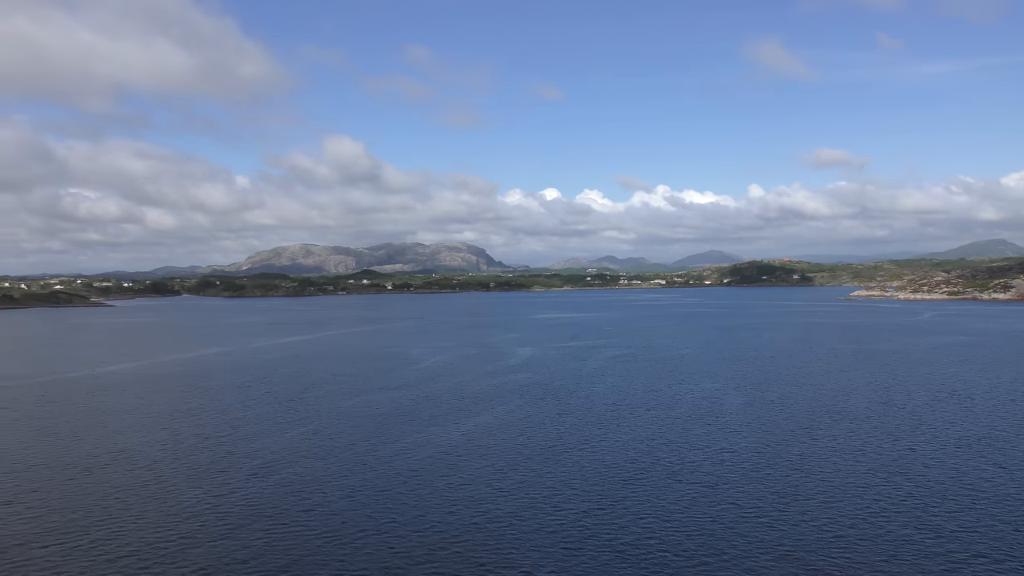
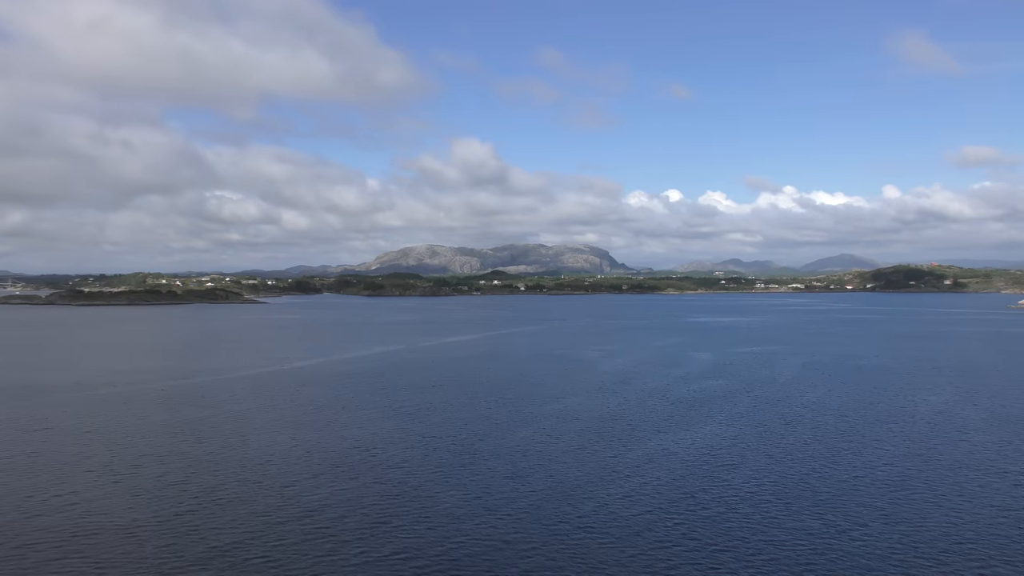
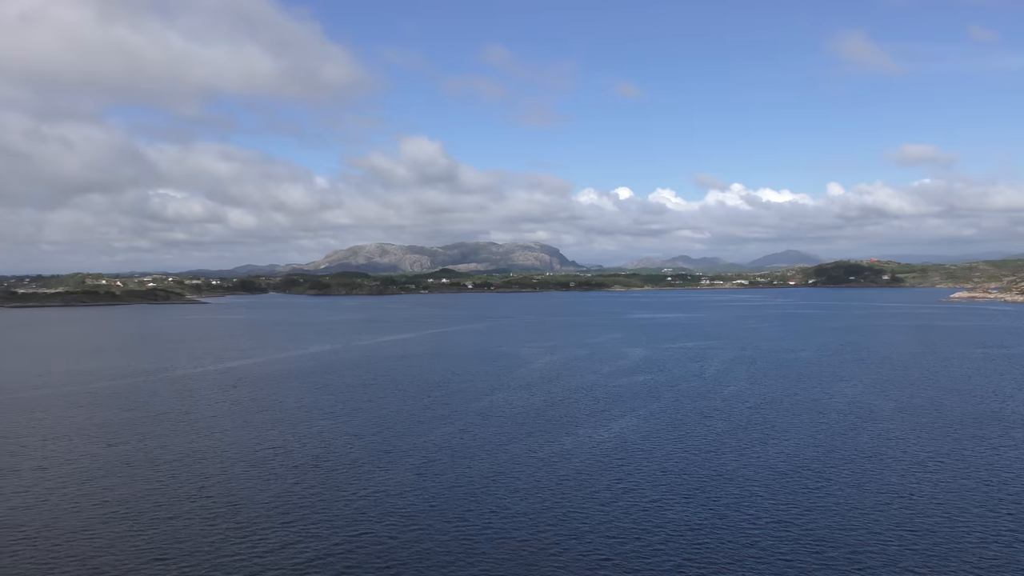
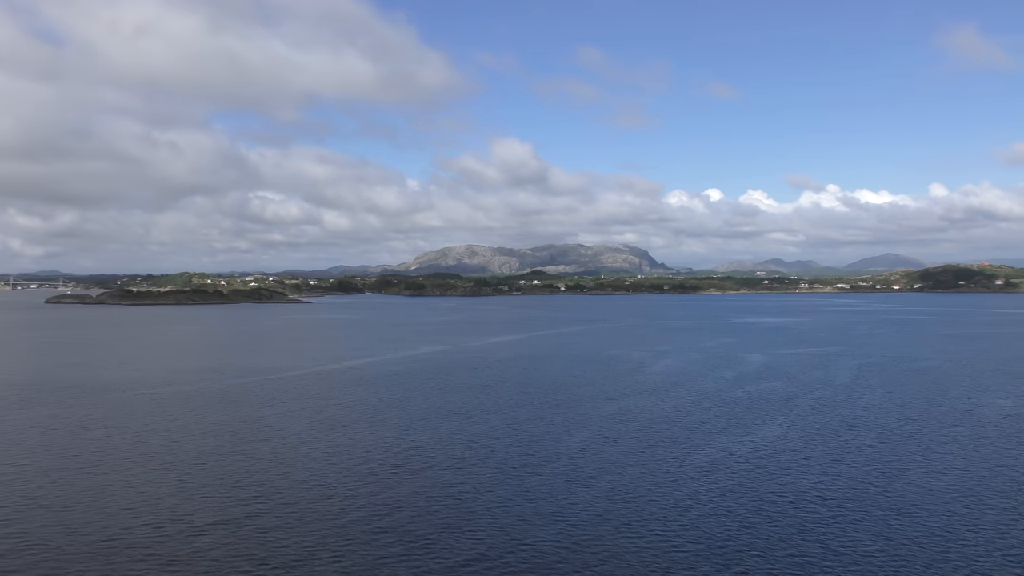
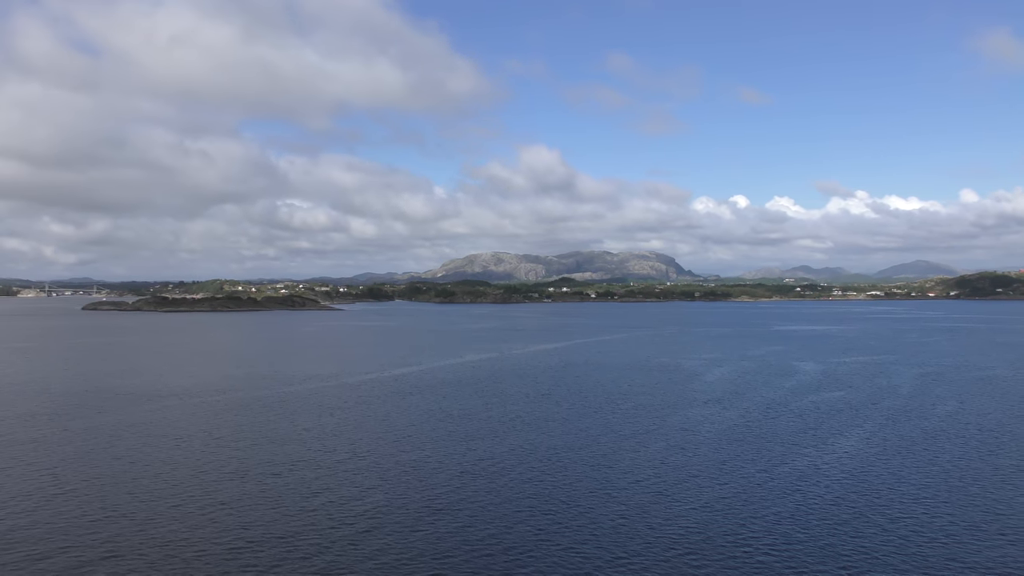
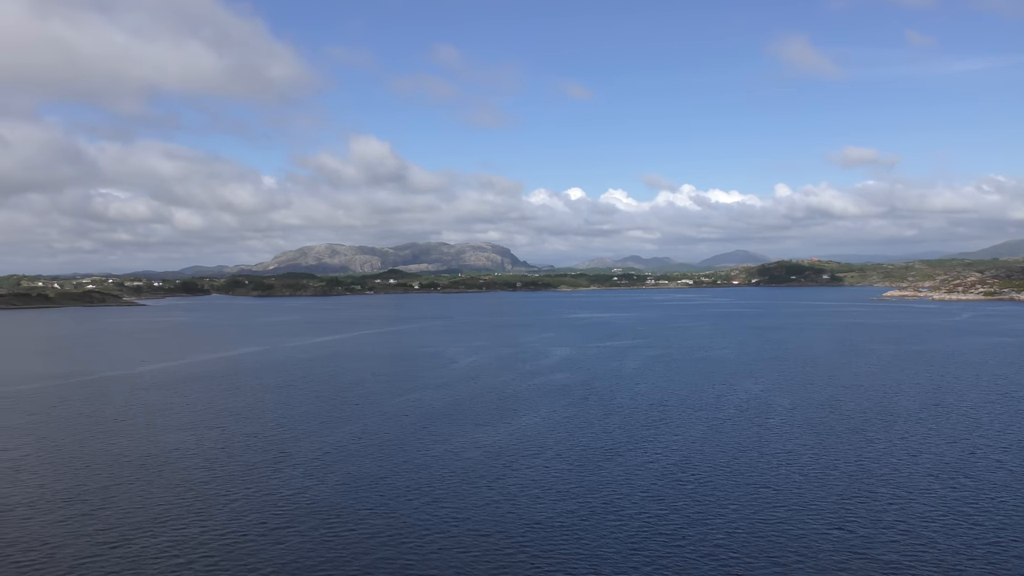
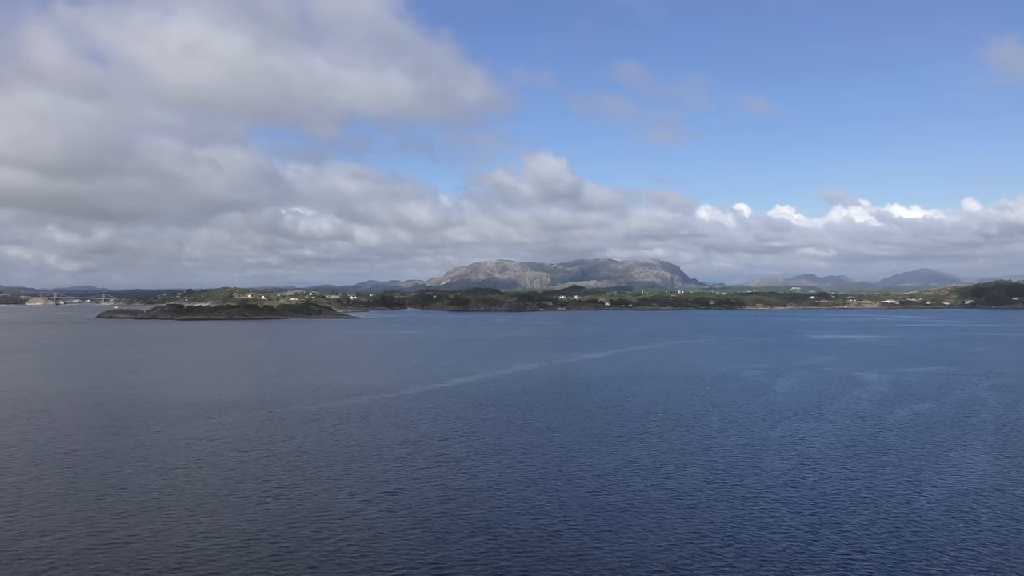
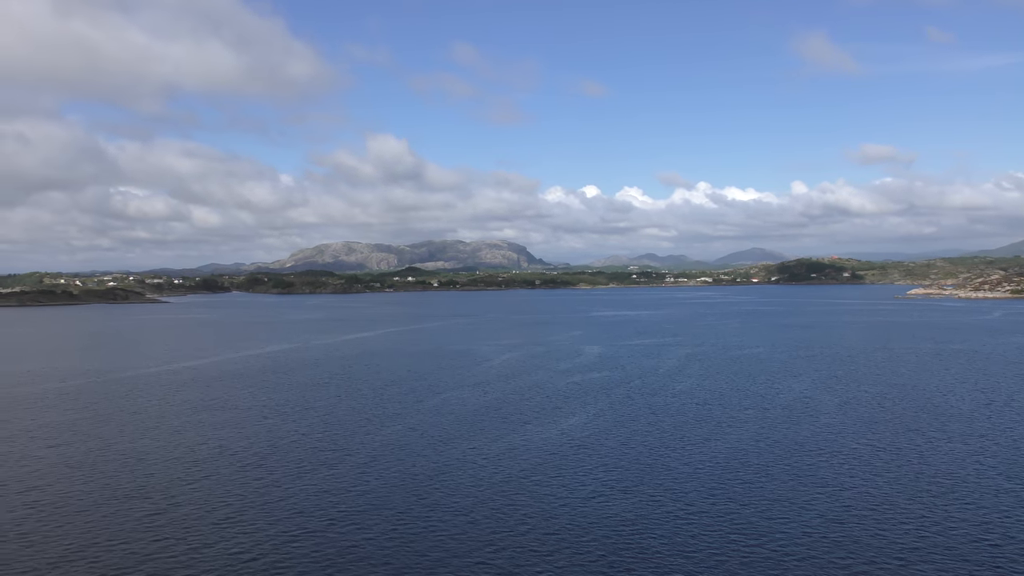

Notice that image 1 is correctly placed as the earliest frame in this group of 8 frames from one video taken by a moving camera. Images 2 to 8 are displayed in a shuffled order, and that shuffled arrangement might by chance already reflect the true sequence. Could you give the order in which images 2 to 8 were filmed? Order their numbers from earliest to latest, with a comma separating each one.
6, 8, 3, 2, 4, 5, 7
